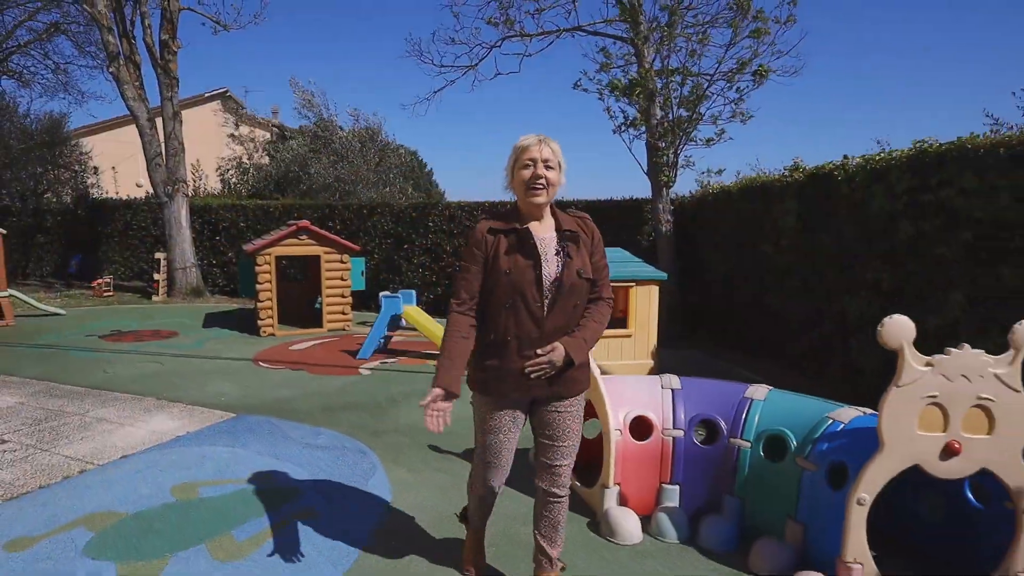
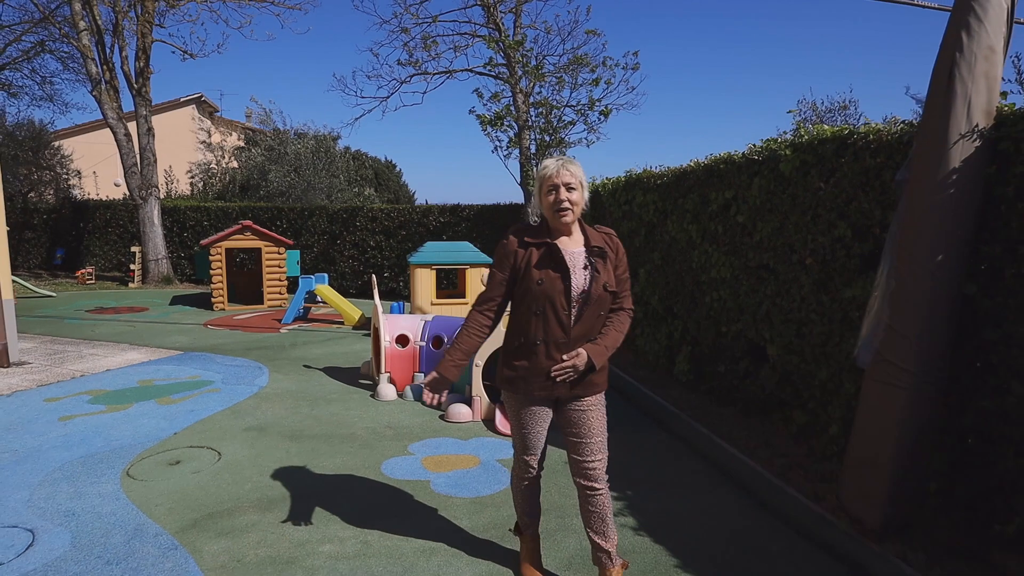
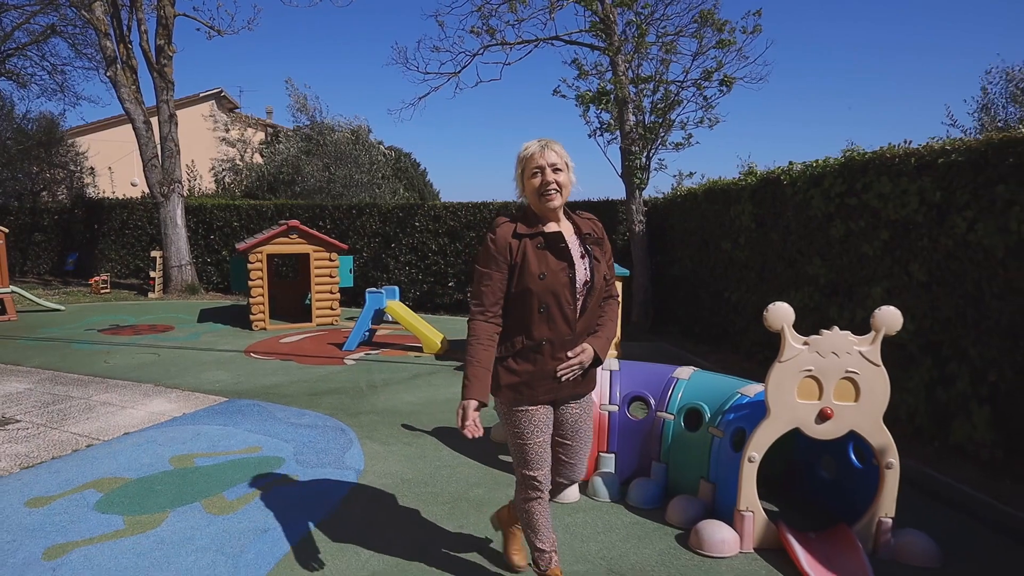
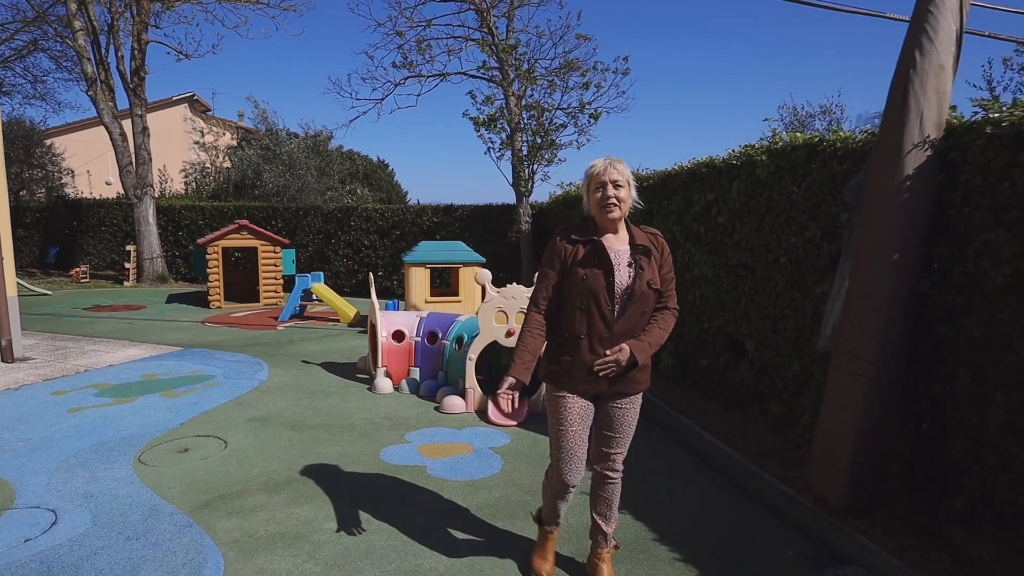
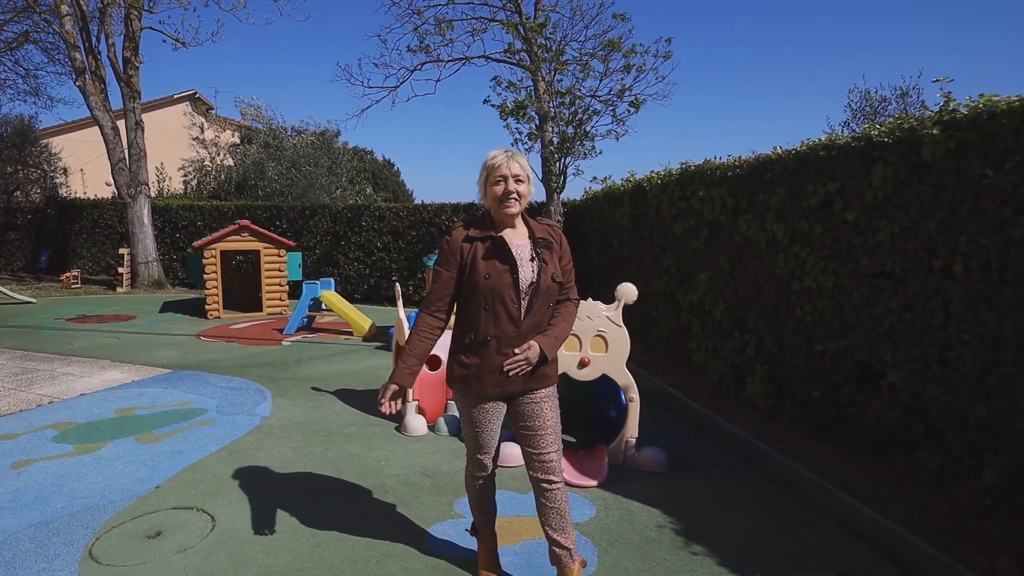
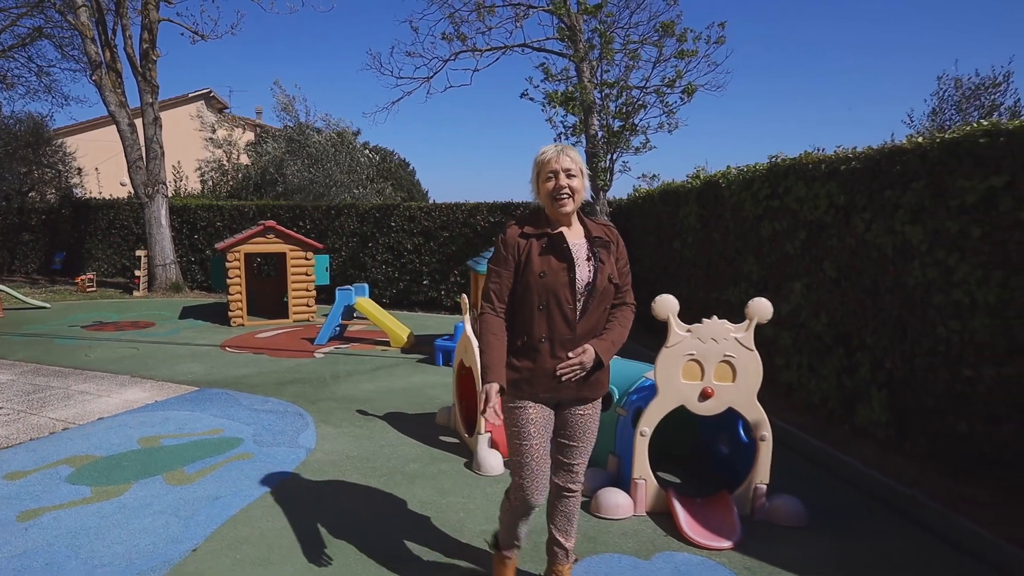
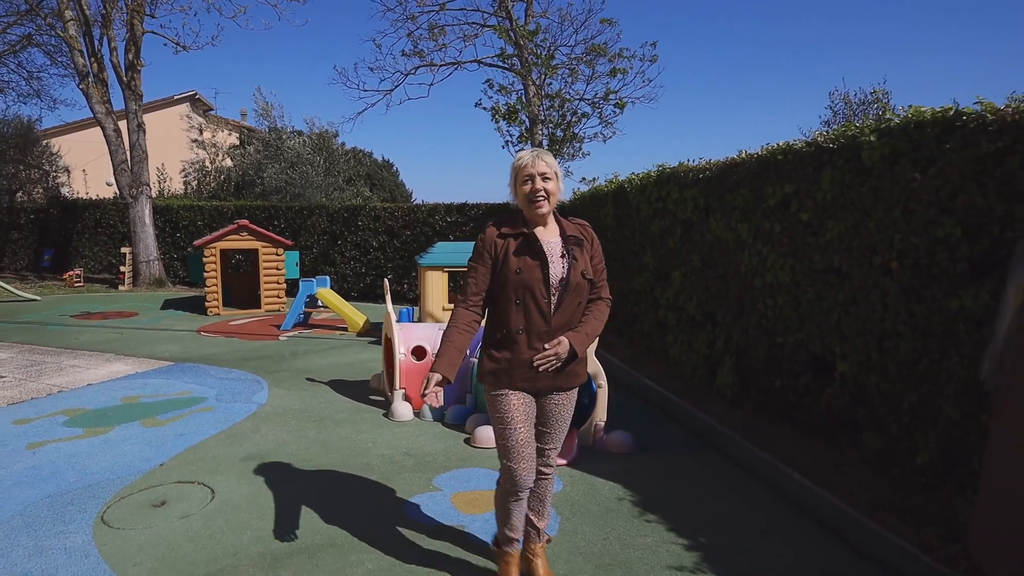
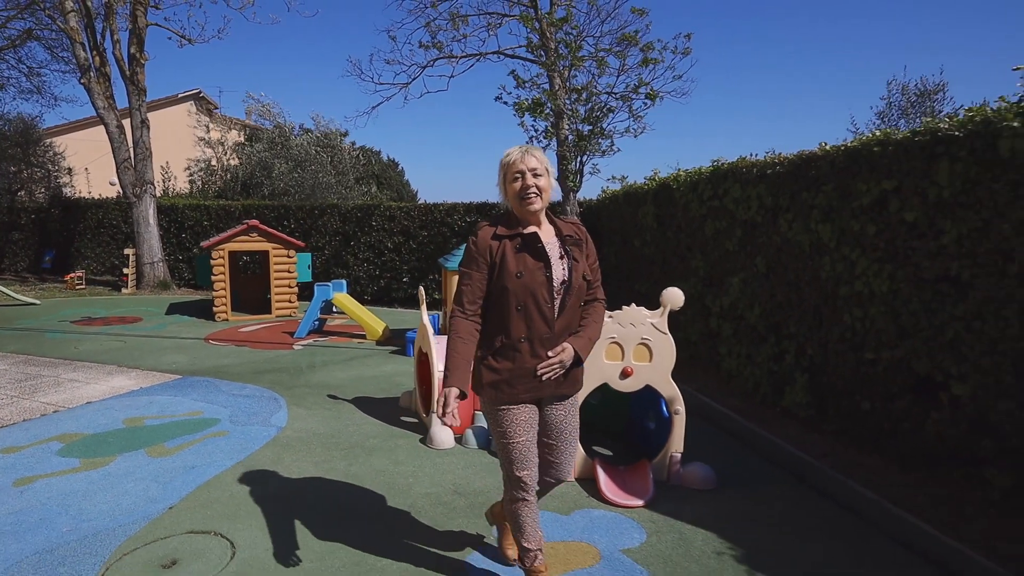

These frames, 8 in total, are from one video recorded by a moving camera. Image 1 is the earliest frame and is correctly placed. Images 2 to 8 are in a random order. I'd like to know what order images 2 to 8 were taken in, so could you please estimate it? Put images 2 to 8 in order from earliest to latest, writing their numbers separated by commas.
3, 6, 8, 5, 7, 2, 4
